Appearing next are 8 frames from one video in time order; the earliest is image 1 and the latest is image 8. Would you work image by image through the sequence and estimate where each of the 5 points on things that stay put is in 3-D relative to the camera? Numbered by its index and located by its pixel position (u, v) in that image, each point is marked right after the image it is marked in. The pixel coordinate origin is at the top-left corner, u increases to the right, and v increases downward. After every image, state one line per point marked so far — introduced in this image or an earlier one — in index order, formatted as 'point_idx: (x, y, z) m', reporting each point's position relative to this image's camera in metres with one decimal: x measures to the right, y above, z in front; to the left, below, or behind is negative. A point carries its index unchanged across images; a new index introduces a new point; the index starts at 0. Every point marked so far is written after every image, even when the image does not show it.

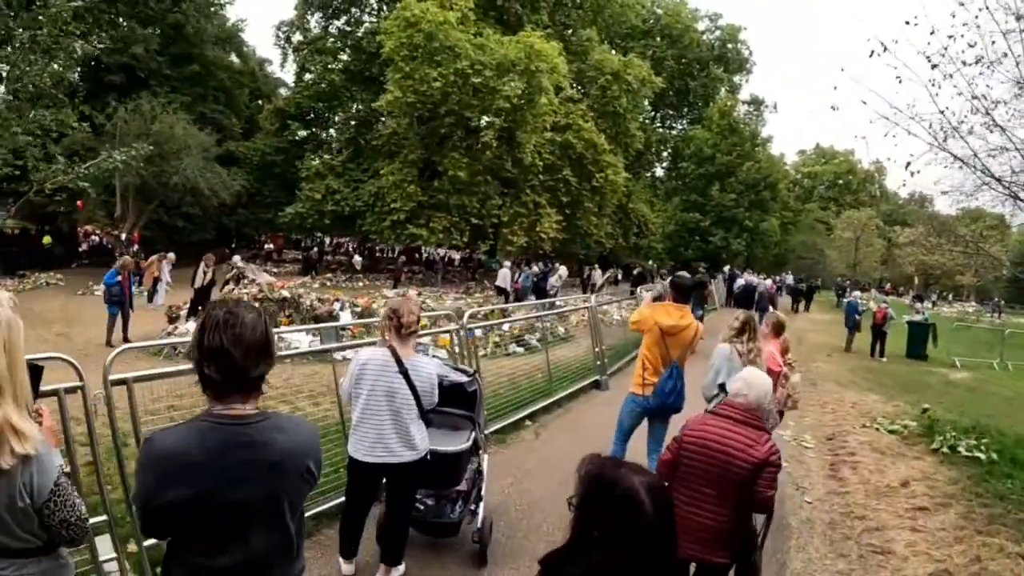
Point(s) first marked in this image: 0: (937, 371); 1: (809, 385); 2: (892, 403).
0: (+7.5, -1.4, +18.3) m
1: (+4.1, -1.4, +14.3) m
2: (+4.7, -1.4, +12.9) m
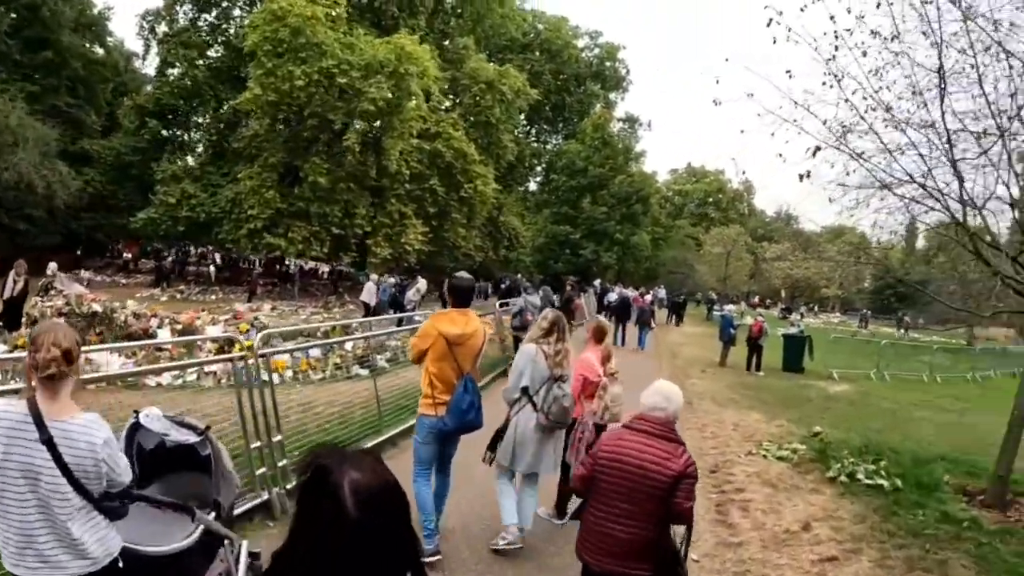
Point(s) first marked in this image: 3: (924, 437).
0: (+5.1, -1.7, +17.6) m
1: (+2.2, -1.5, +13.2) m
2: (+3.0, -1.6, +11.9) m
3: (+4.9, -1.8, +12.5) m
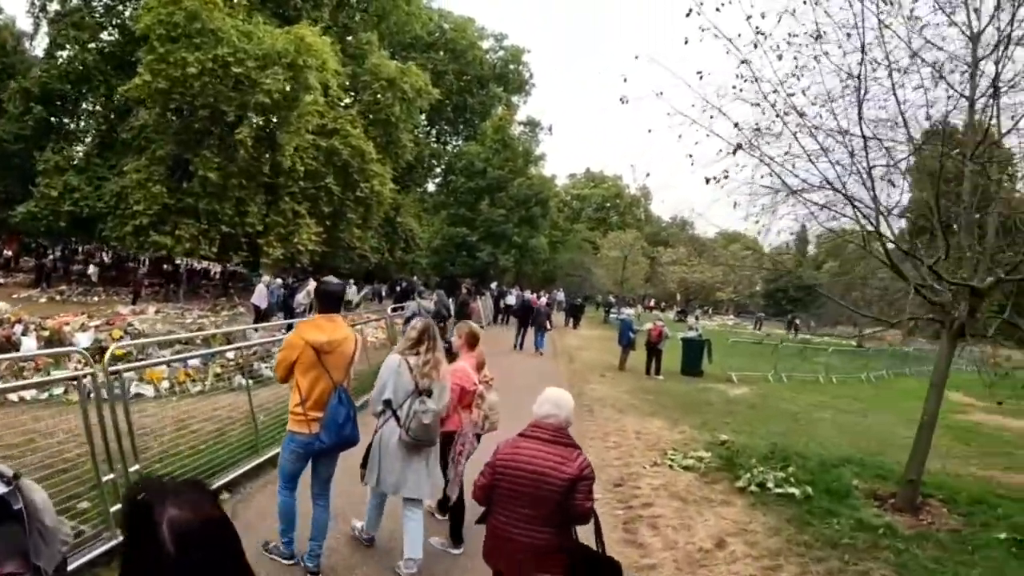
0: (+3.4, -1.7, +17.5) m
1: (+0.9, -1.5, +12.8) m
2: (+1.9, -1.6, +11.6) m
3: (+3.7, -1.8, +12.5) m
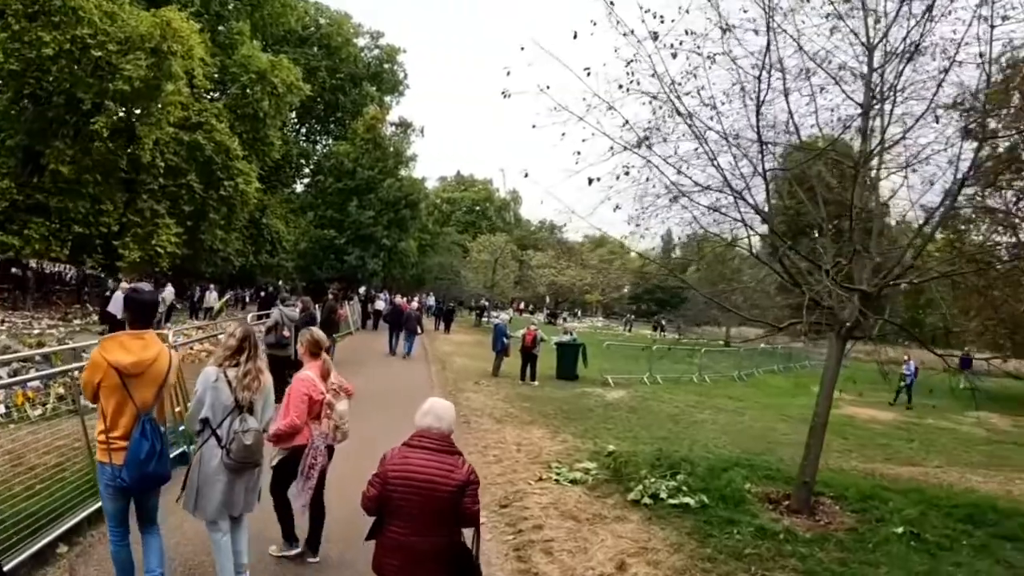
0: (+1.3, -1.8, +17.3) m
1: (-0.5, -1.6, +12.4) m
2: (+0.6, -1.6, +11.3) m
3: (+2.3, -1.8, +12.3) m
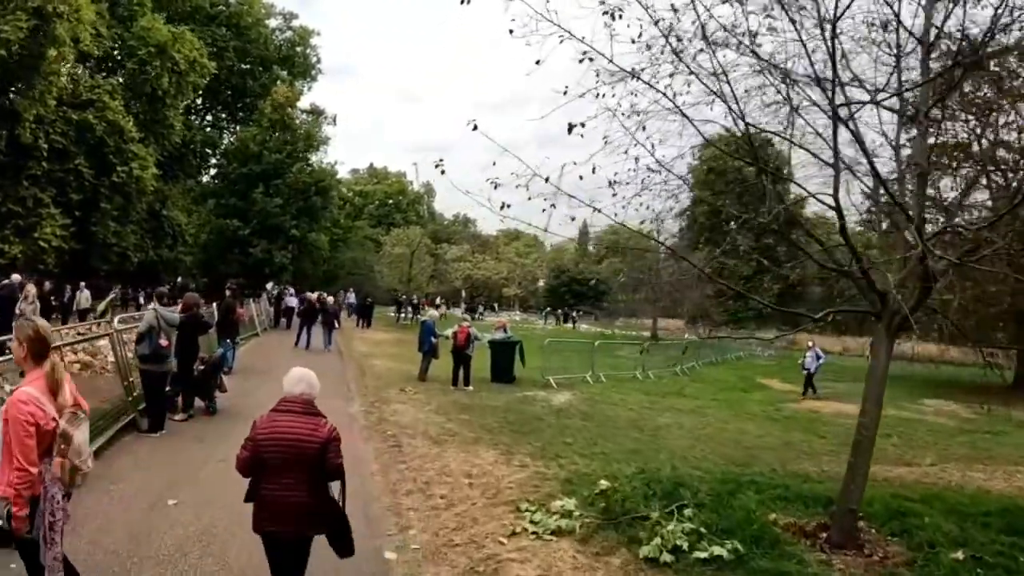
0: (+0.3, -1.6, +15.3) m
1: (-1.1, -1.4, +10.1) m
2: (+0.1, -1.5, +9.2) m
3: (+1.7, -1.7, +10.4) m
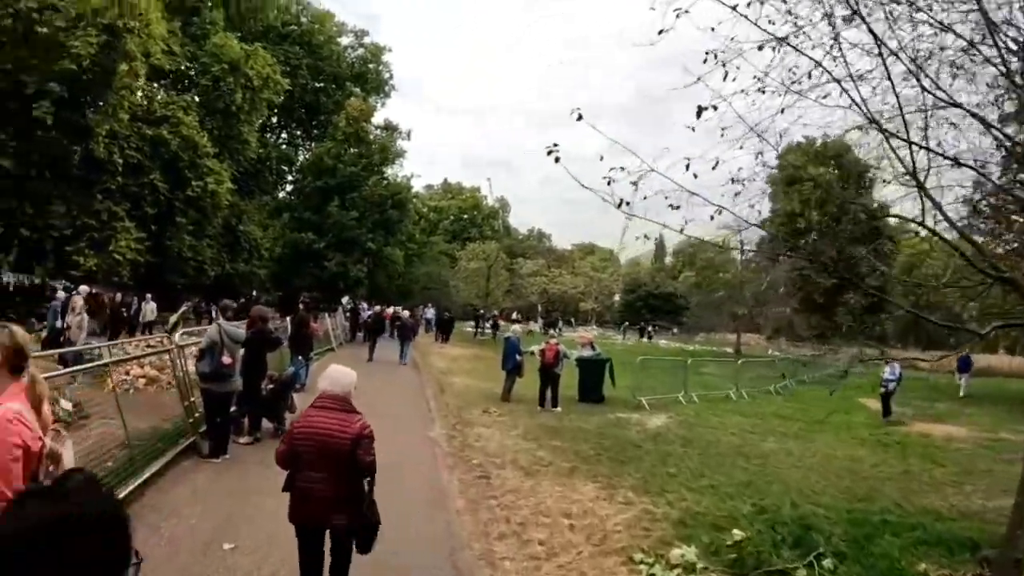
0: (+1.6, -1.8, +14.3) m
1: (-0.3, -1.6, +9.3) m
2: (+0.8, -1.6, +8.2) m
3: (+2.6, -1.8, +9.3) m
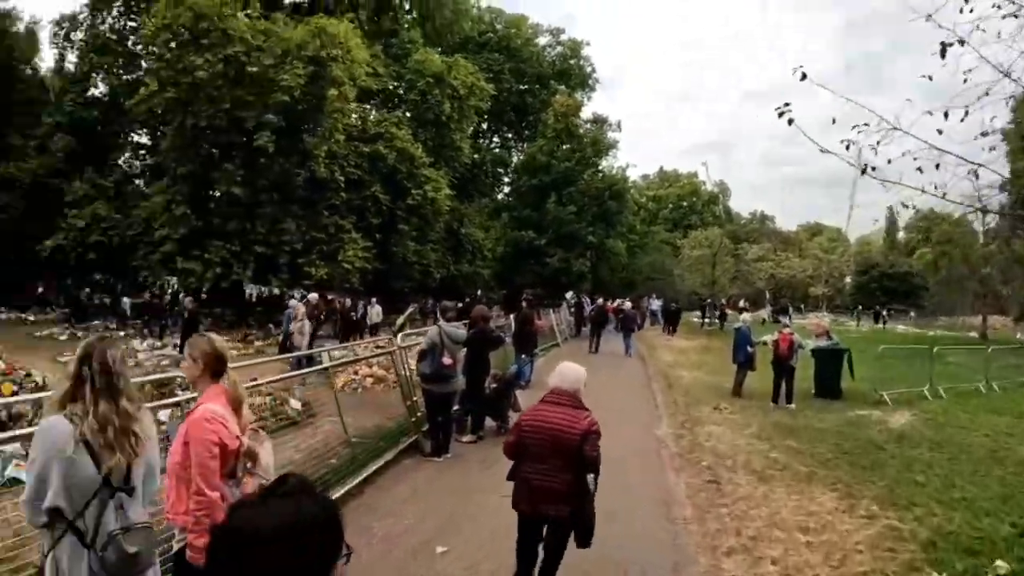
0: (+4.4, -1.6, +13.2) m
1: (+1.5, -1.5, +8.6) m
2: (+2.4, -1.5, +7.4) m
3: (+4.3, -1.6, +8.1) m
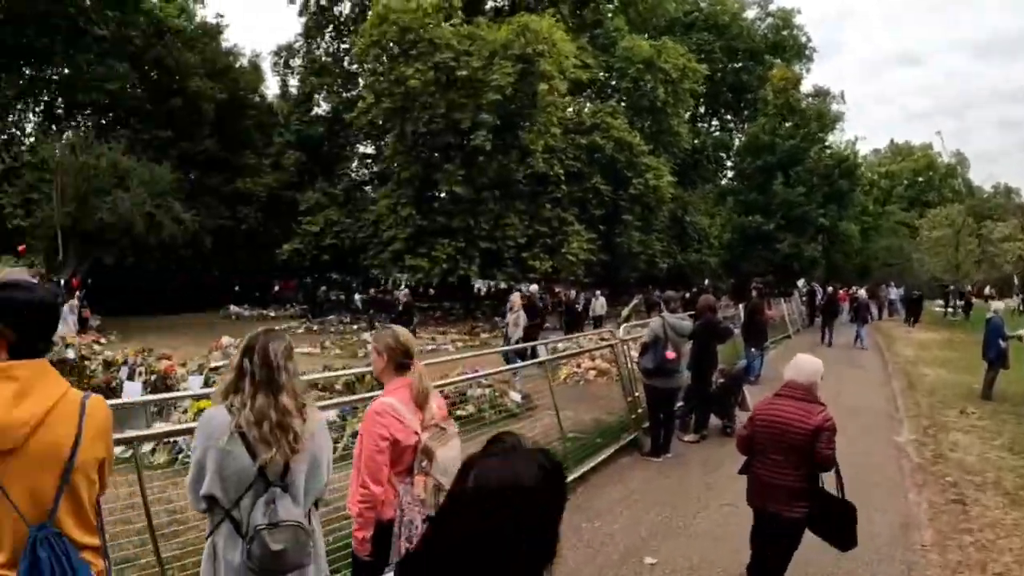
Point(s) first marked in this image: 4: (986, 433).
0: (+6.8, -1.4, +11.3) m
1: (+3.0, -1.4, +7.5) m
2: (+3.6, -1.4, +6.0) m
3: (+5.6, -1.5, +6.3) m
4: (+4.7, -1.4, +10.6) m
